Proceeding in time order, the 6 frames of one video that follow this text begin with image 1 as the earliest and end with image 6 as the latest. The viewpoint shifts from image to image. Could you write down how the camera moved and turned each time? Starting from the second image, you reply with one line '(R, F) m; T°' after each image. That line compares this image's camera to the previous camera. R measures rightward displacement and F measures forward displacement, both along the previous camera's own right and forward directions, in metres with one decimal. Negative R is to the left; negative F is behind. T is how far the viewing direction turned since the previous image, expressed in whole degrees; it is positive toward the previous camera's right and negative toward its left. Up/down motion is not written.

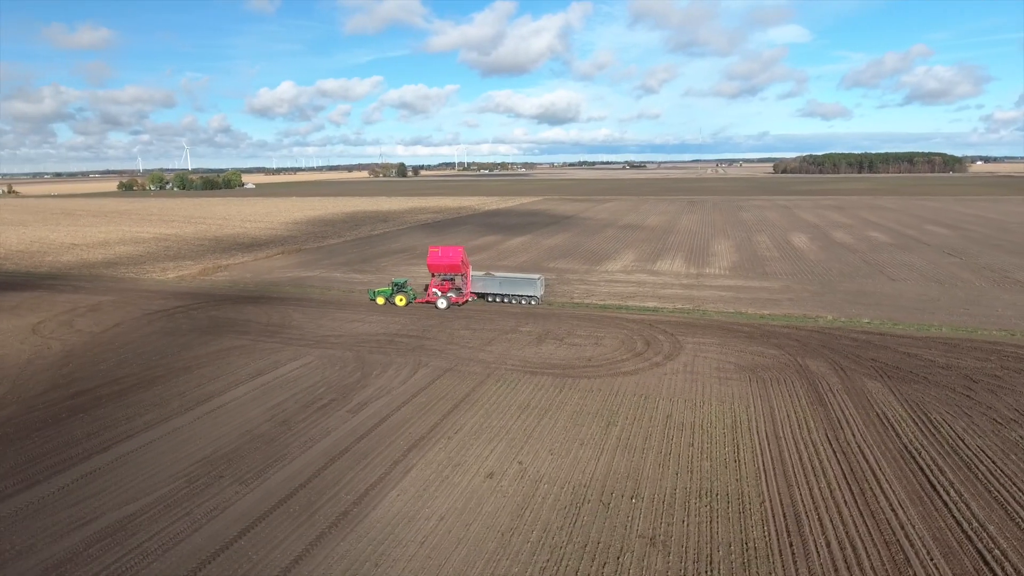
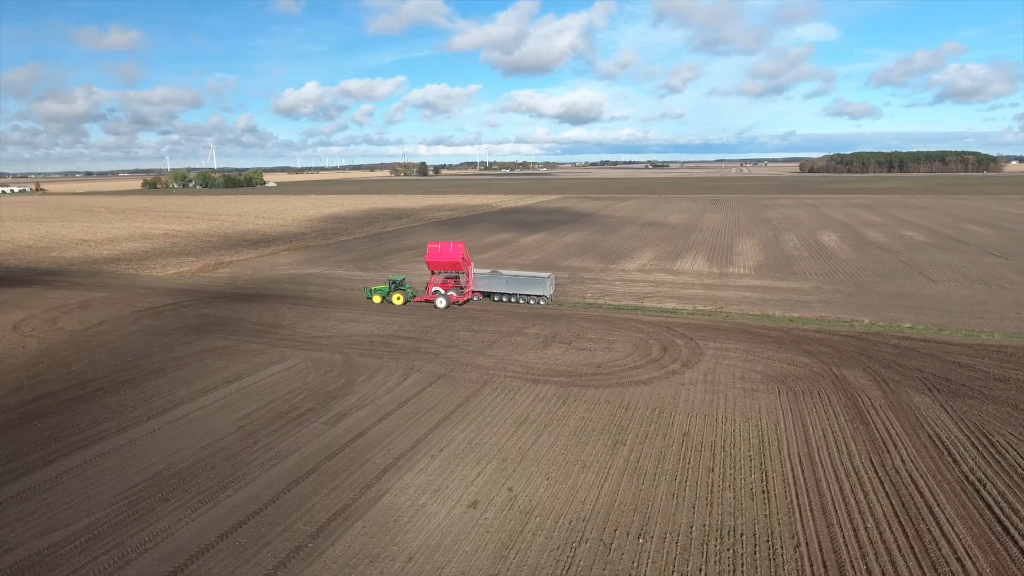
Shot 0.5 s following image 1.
(+0.6, +2.0) m; -2°
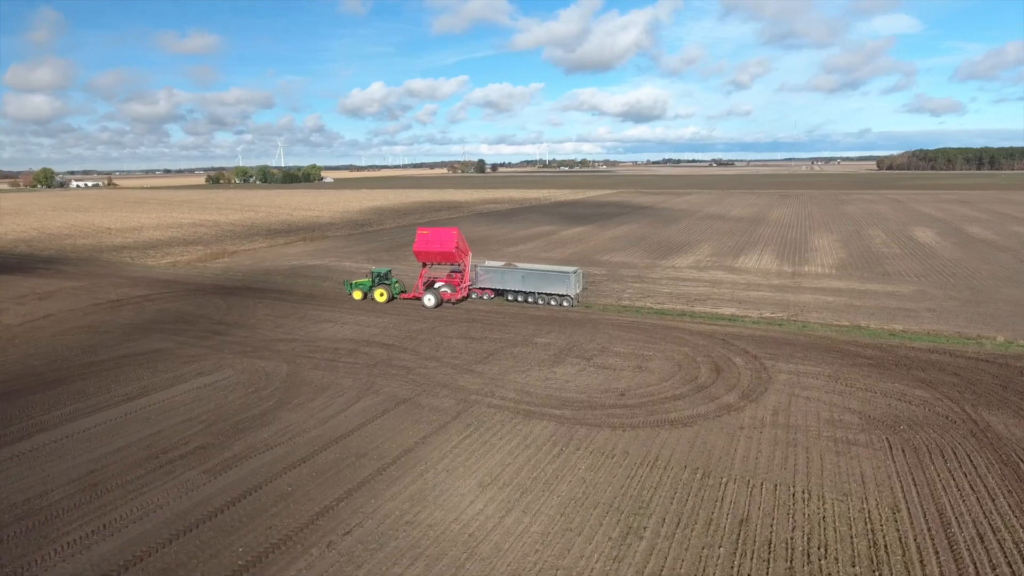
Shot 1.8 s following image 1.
(+1.4, +5.2) m; -5°
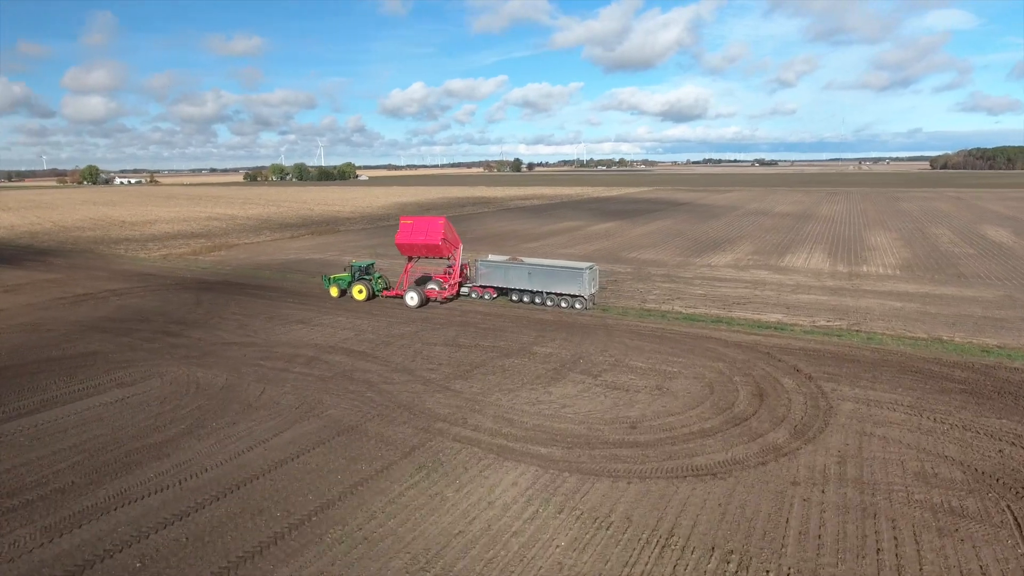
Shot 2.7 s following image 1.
(+0.9, +3.2) m; -3°
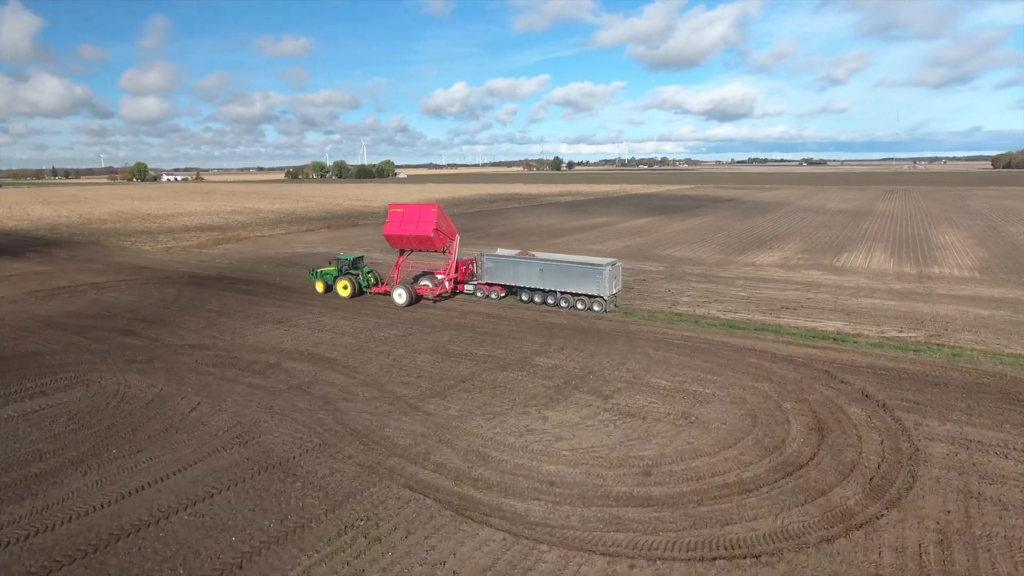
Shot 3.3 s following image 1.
(+0.8, +2.6) m; -3°
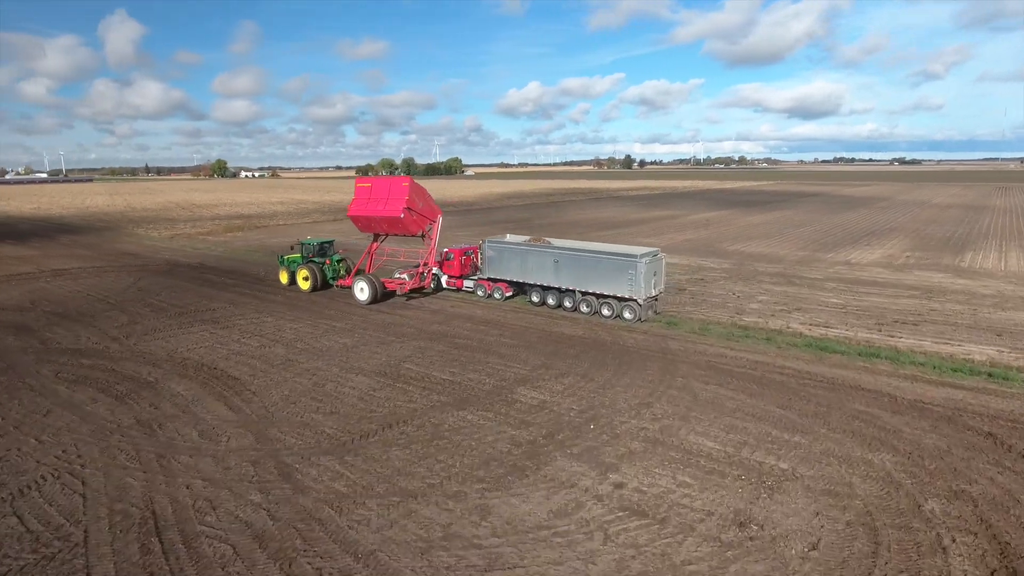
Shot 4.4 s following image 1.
(+1.2, +4.1) m; -6°
